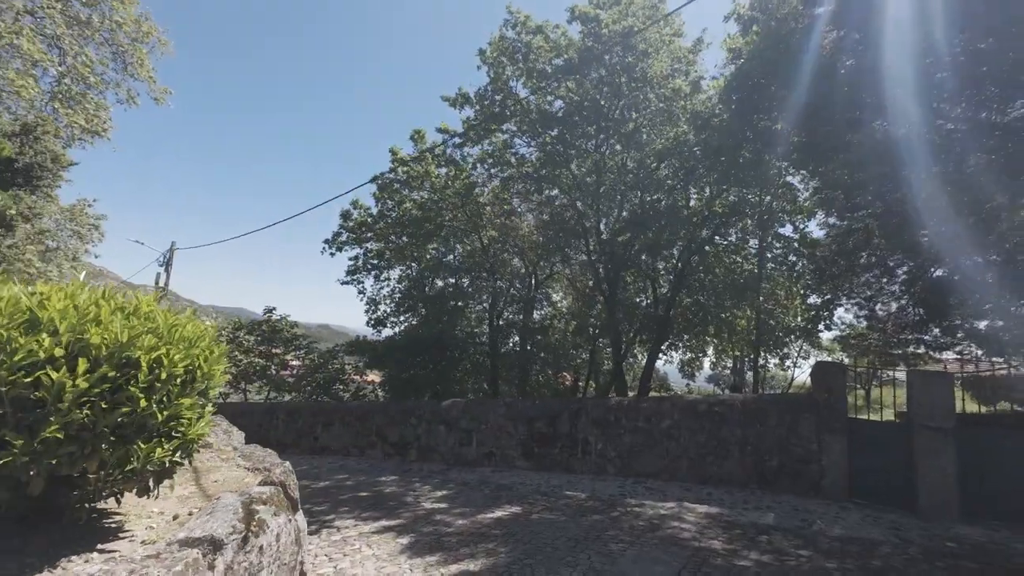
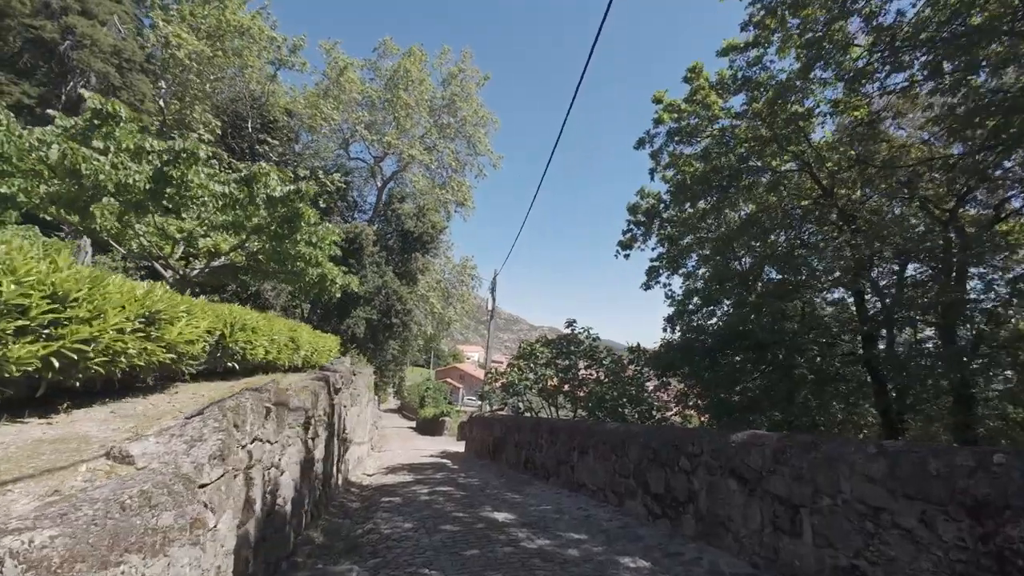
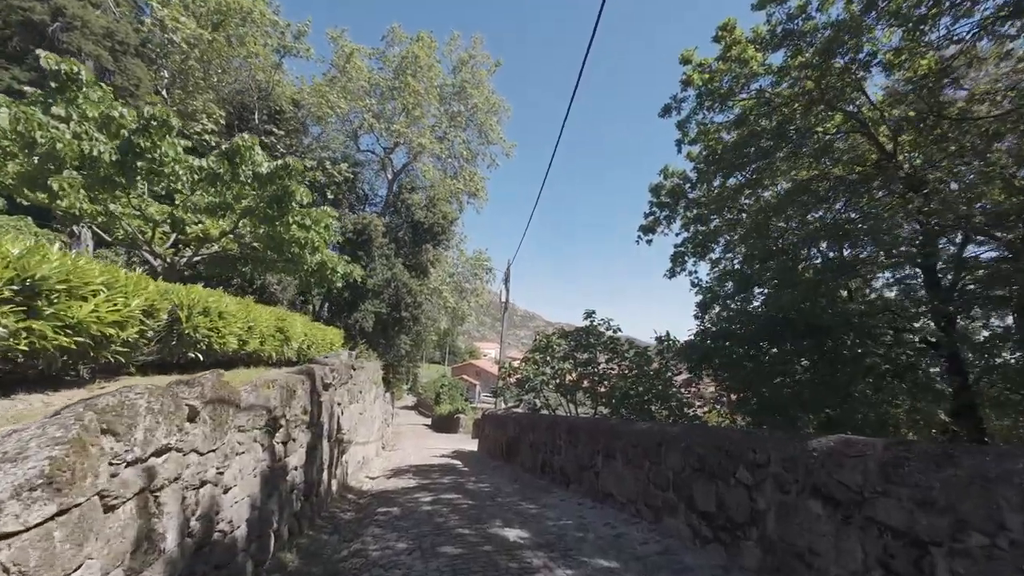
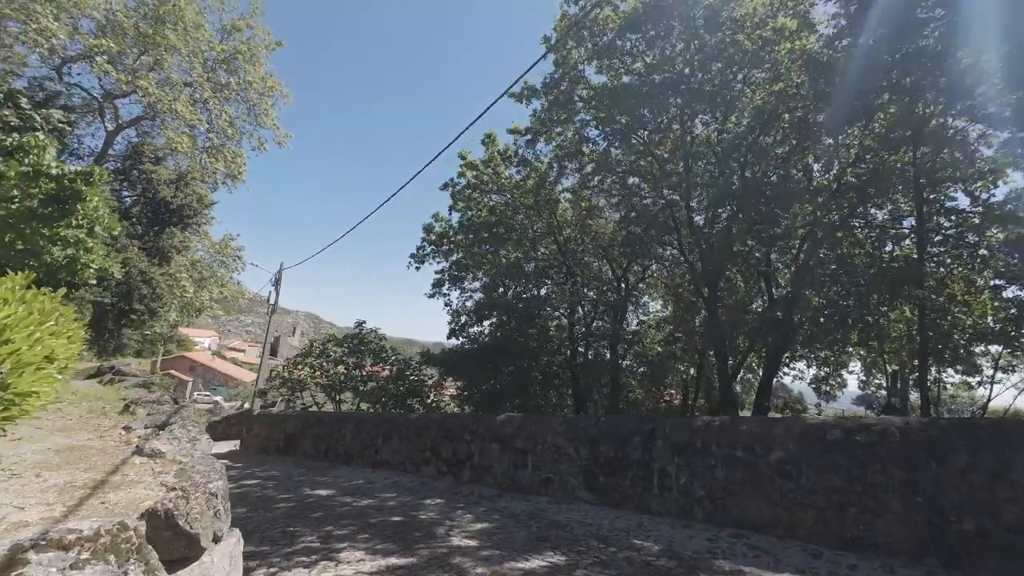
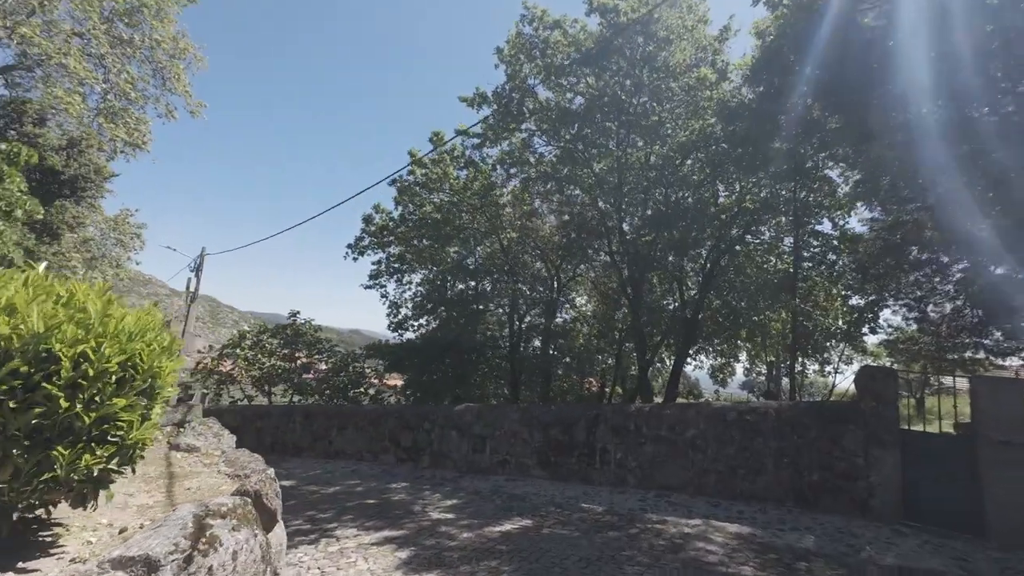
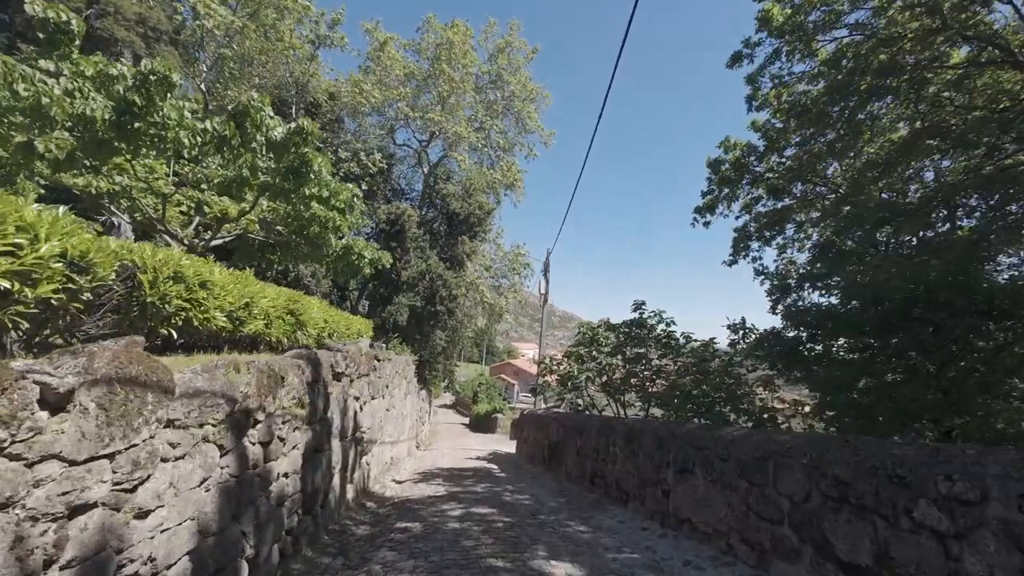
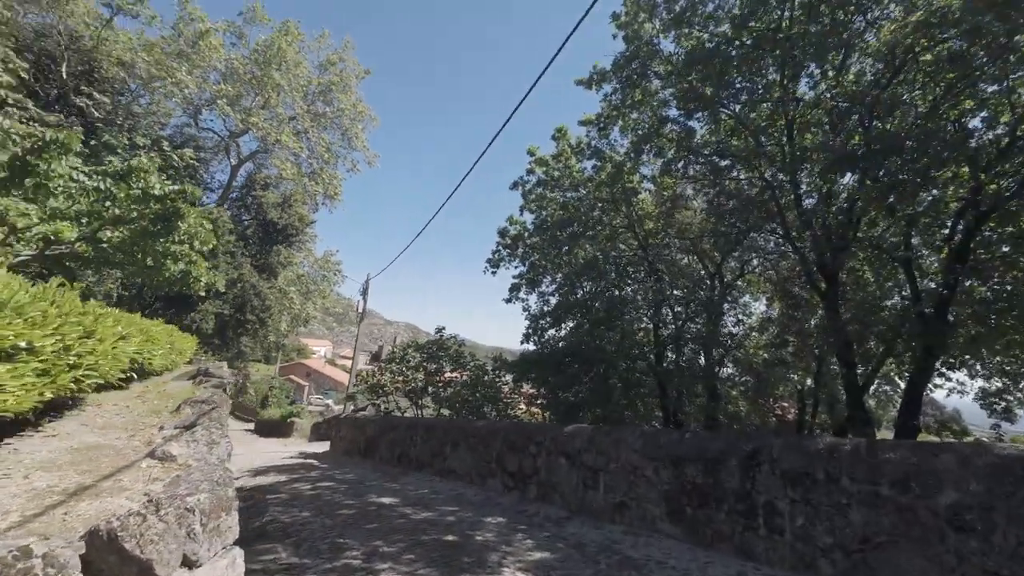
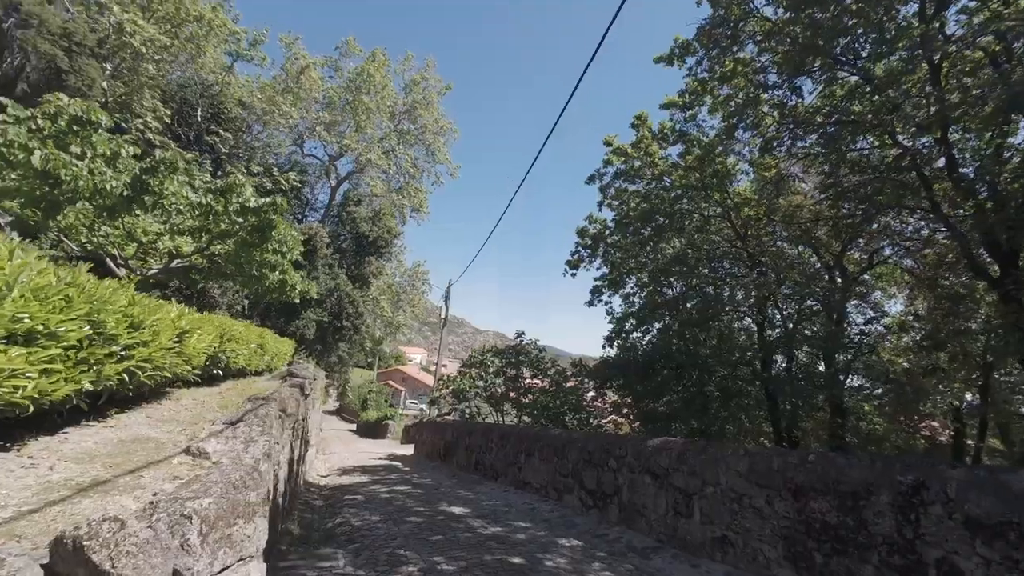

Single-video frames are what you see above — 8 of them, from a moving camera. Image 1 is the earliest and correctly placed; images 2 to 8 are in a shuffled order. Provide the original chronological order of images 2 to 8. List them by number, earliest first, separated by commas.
5, 4, 7, 8, 2, 3, 6
